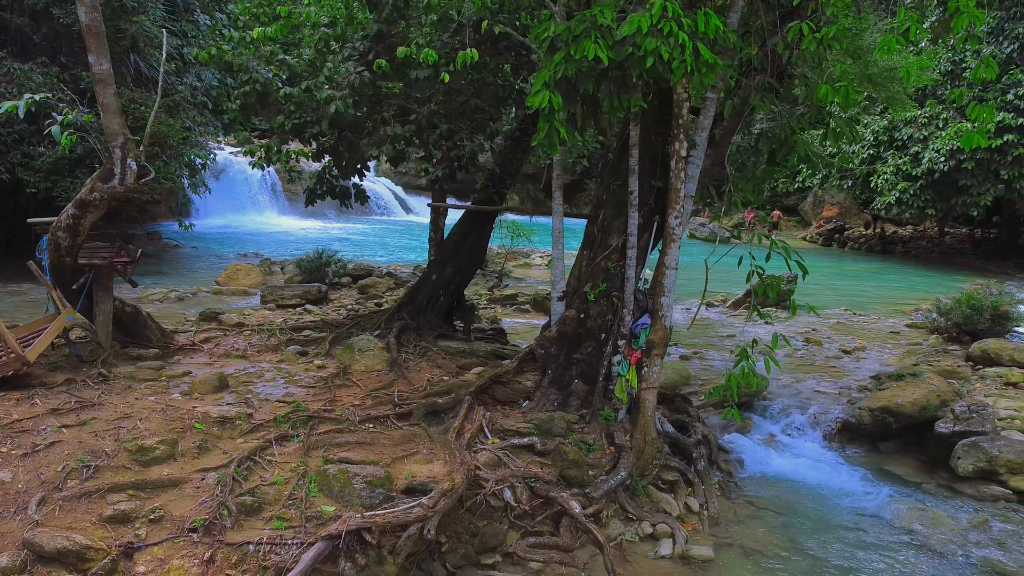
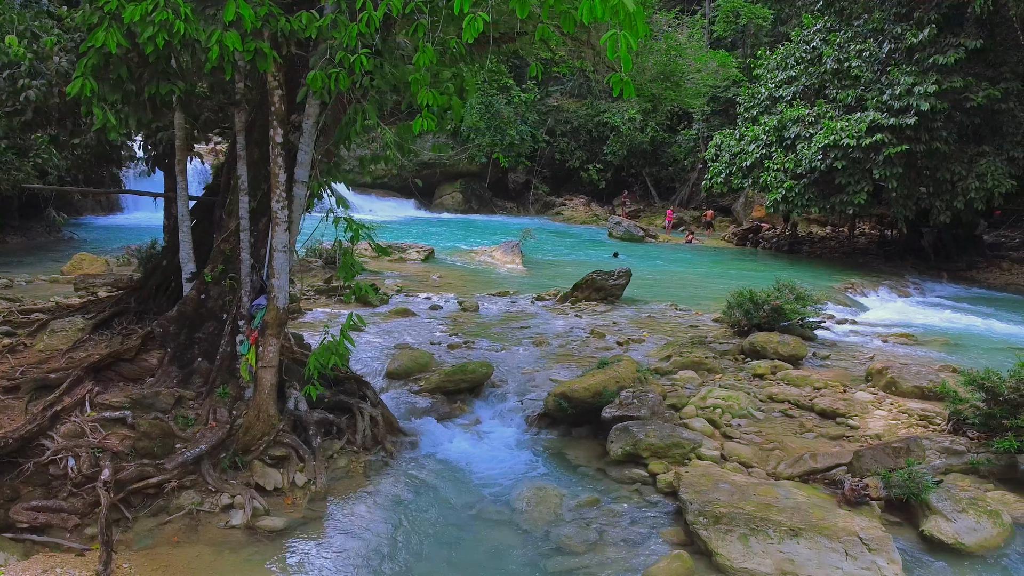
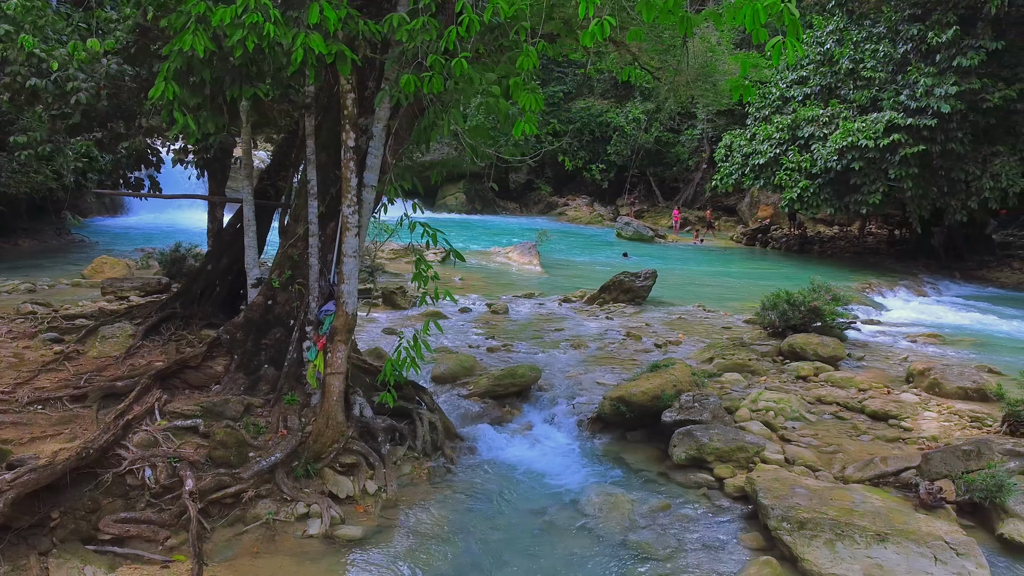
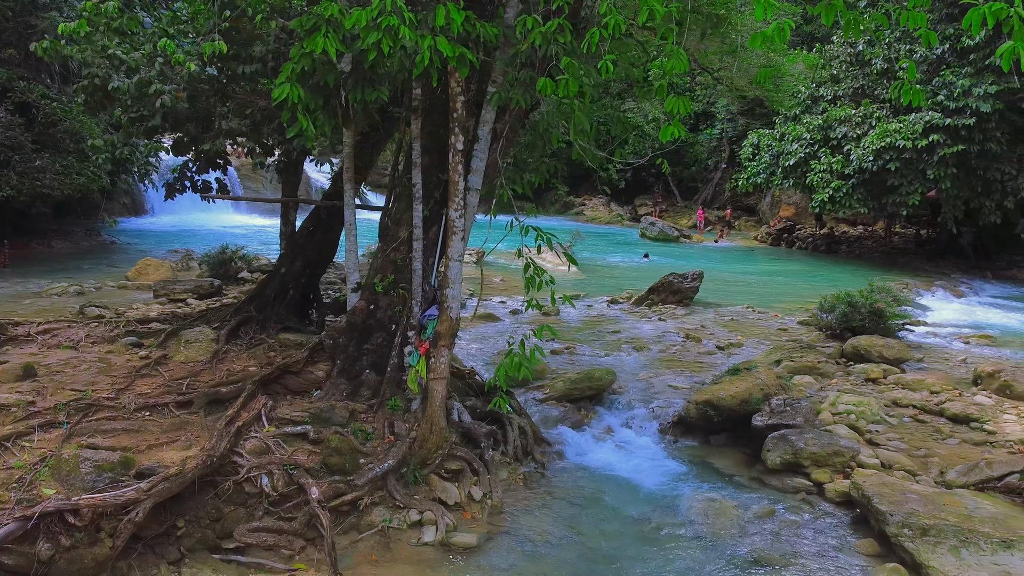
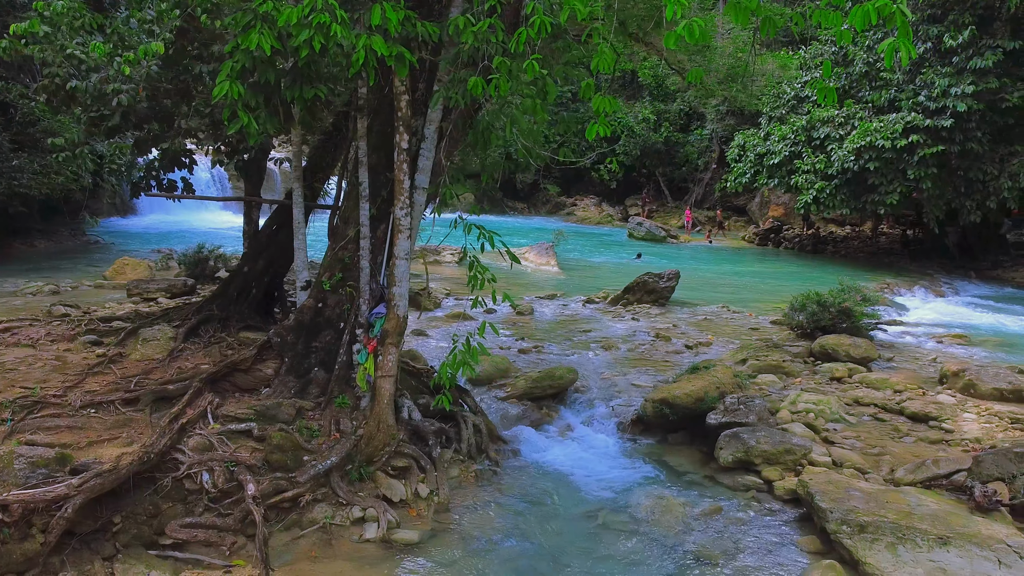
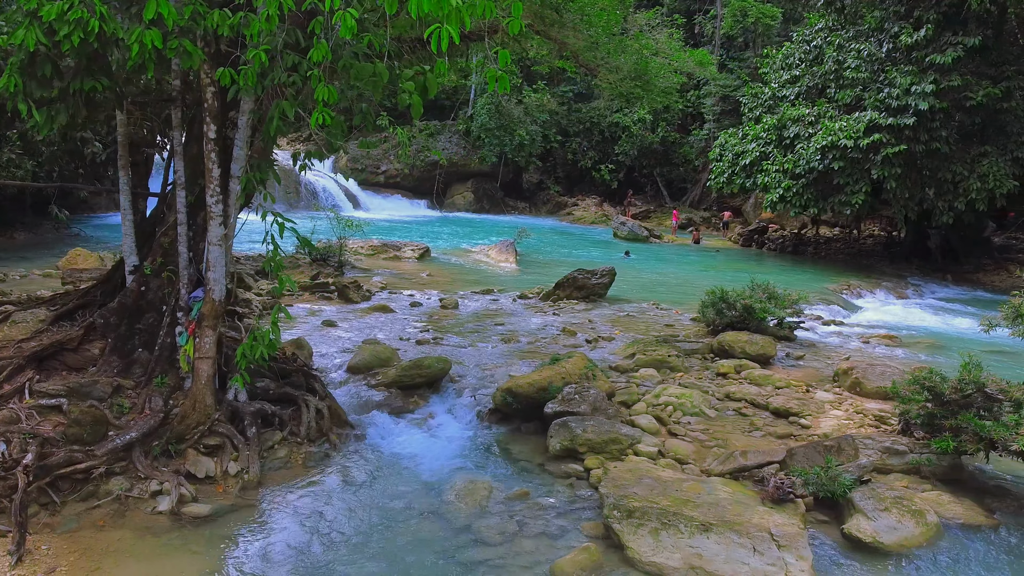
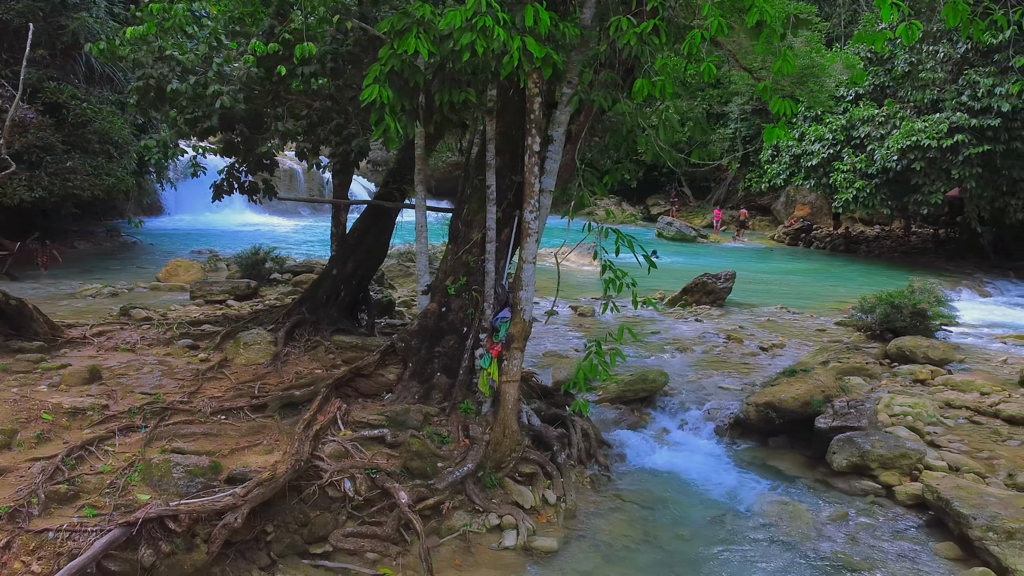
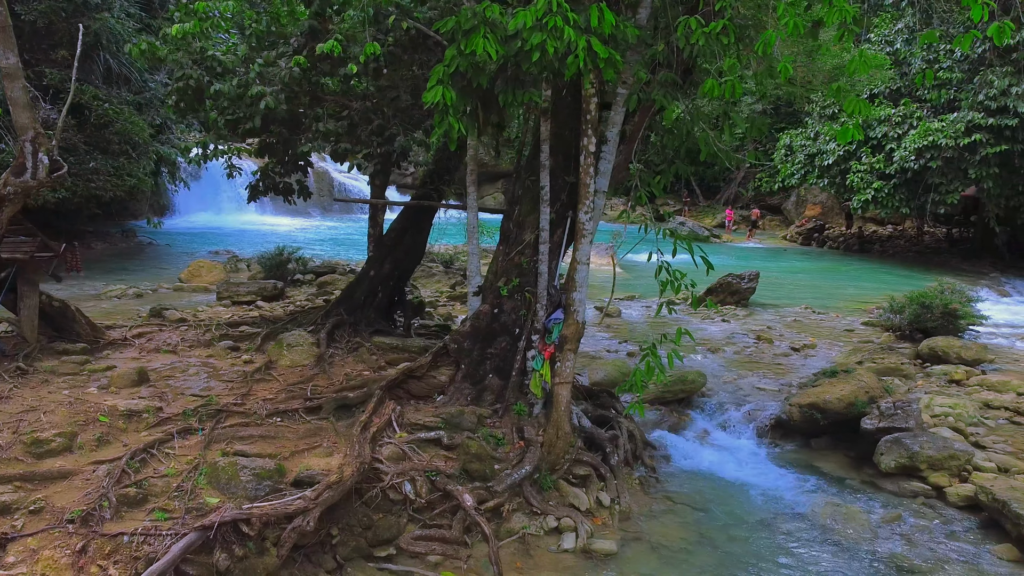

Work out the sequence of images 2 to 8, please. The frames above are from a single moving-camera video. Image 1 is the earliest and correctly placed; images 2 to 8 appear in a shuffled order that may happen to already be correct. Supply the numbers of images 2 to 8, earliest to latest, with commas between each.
8, 7, 4, 5, 3, 2, 6
